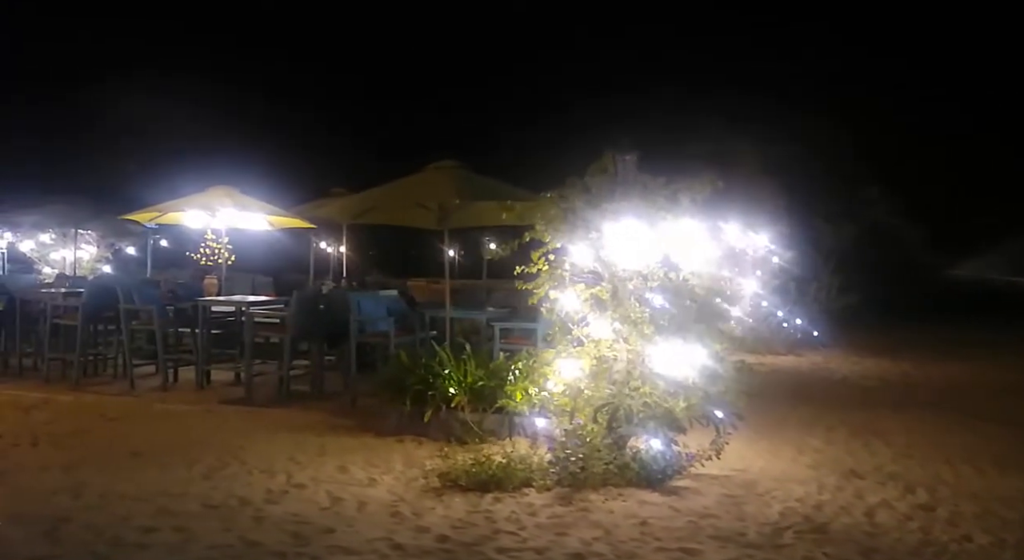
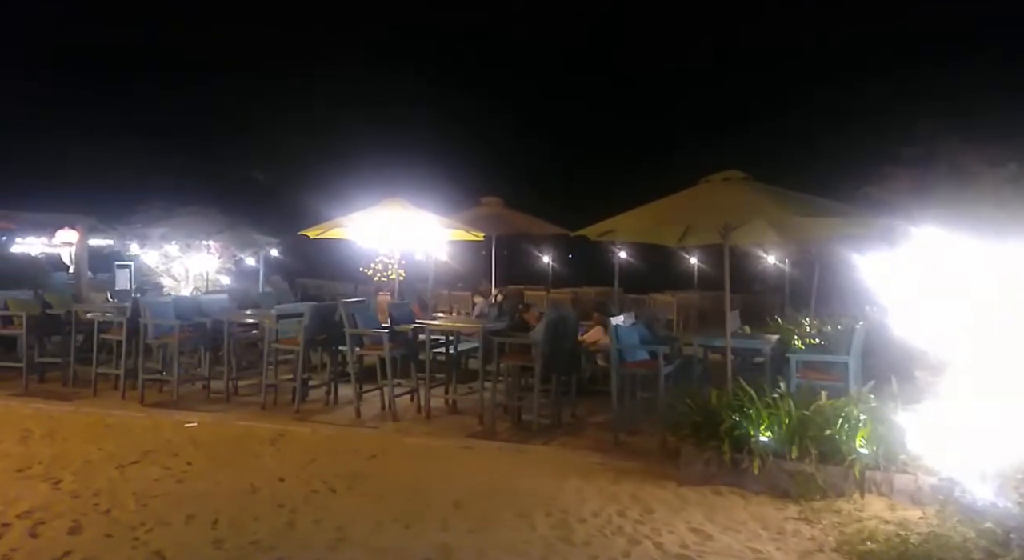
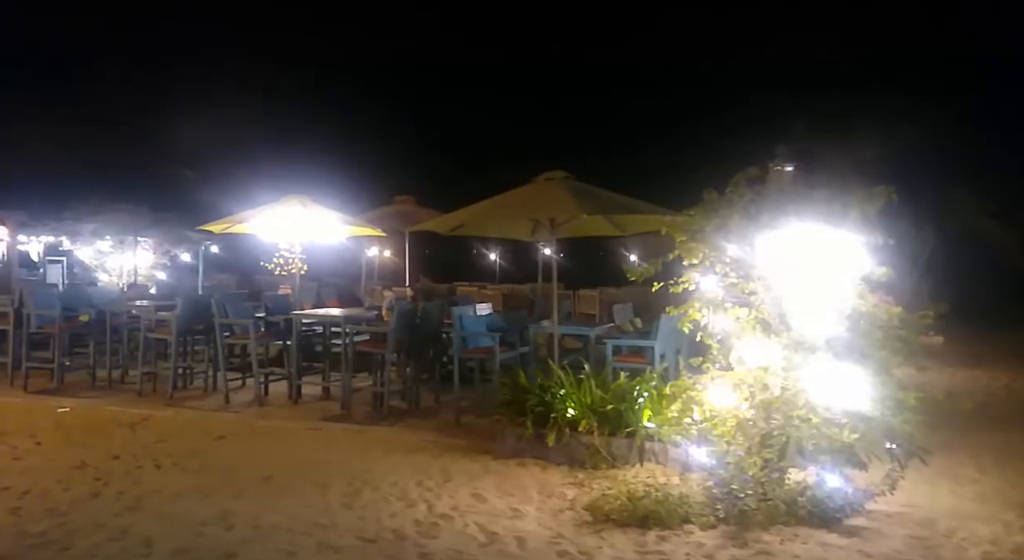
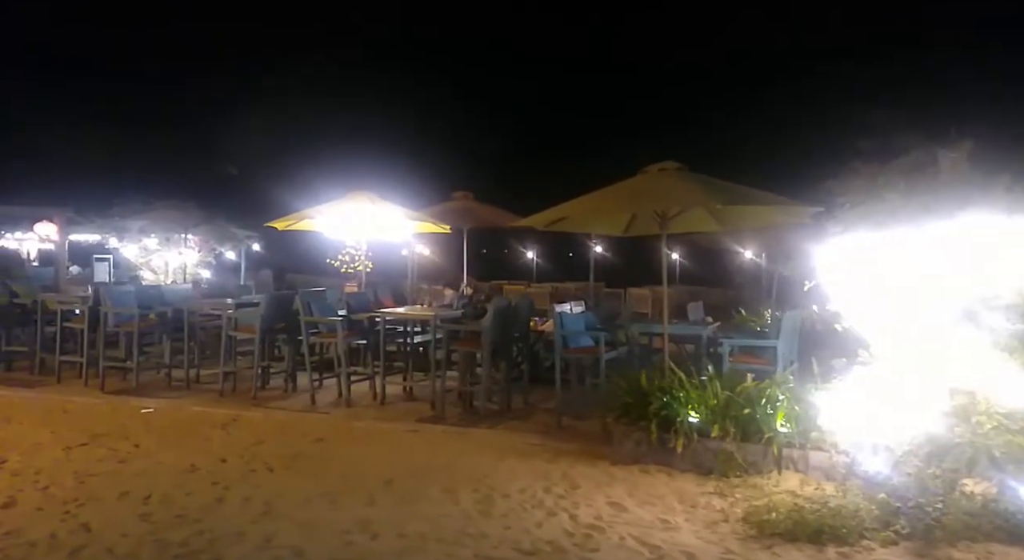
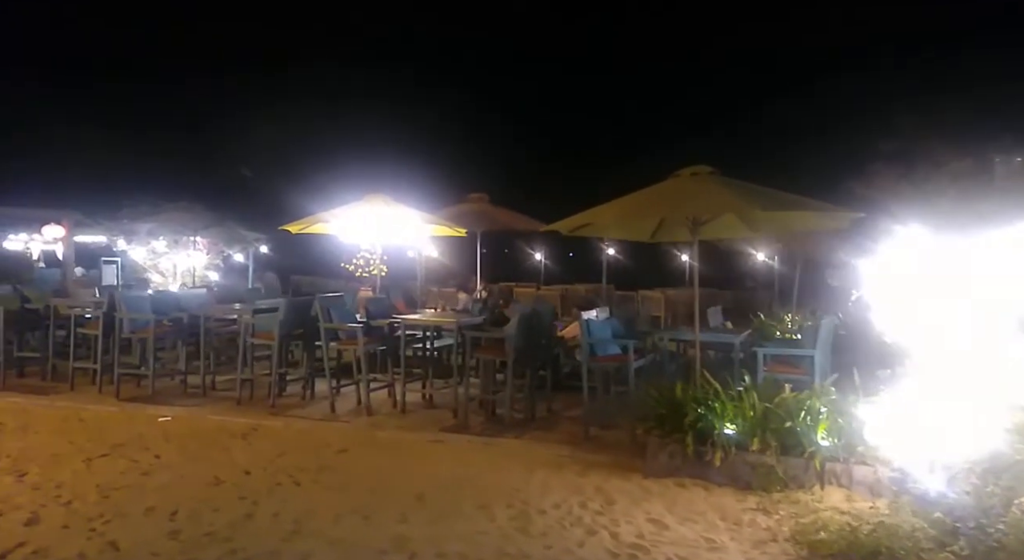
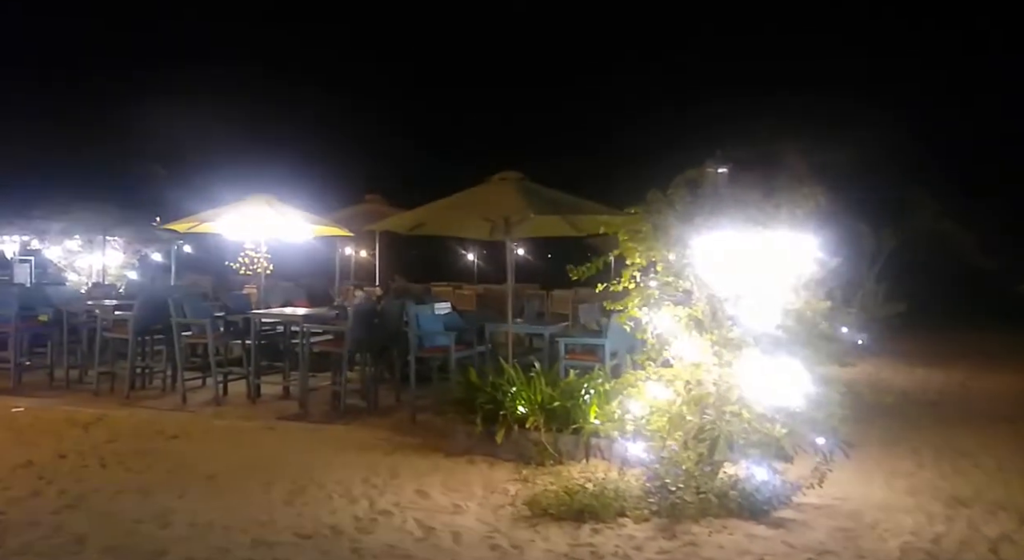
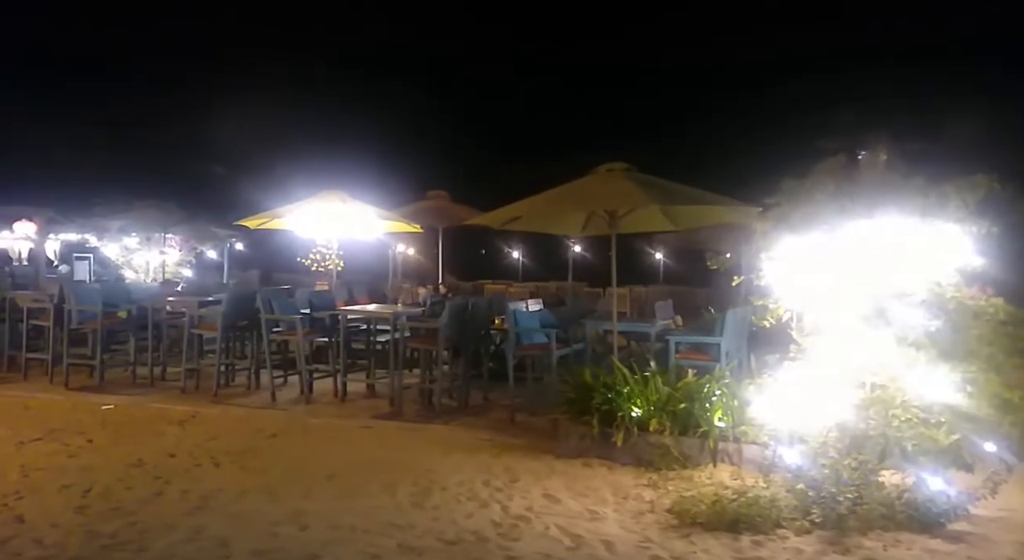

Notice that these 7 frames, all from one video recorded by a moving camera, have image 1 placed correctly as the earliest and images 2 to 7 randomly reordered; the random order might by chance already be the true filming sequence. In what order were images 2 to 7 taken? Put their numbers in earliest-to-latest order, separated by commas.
6, 3, 7, 4, 5, 2
